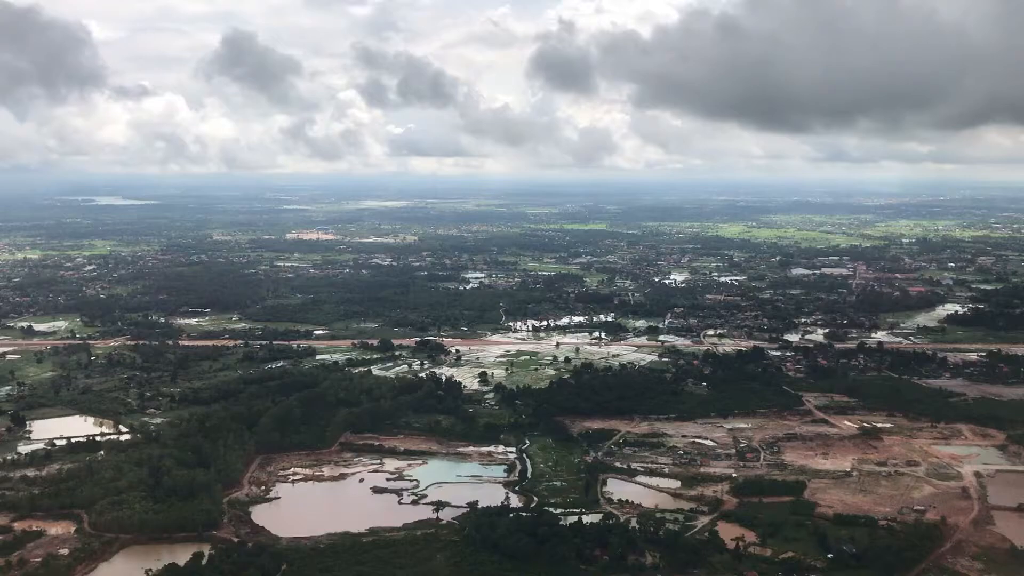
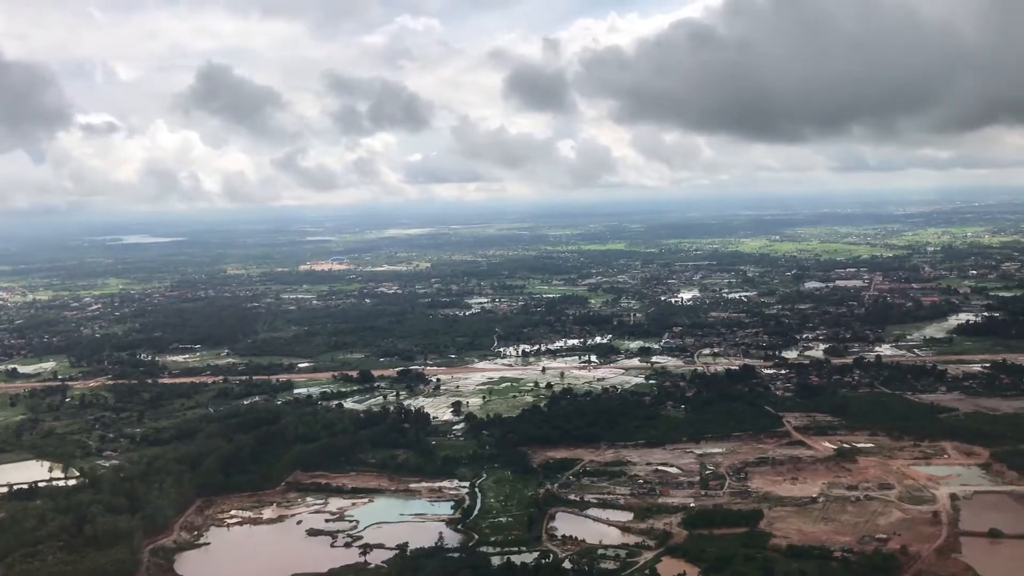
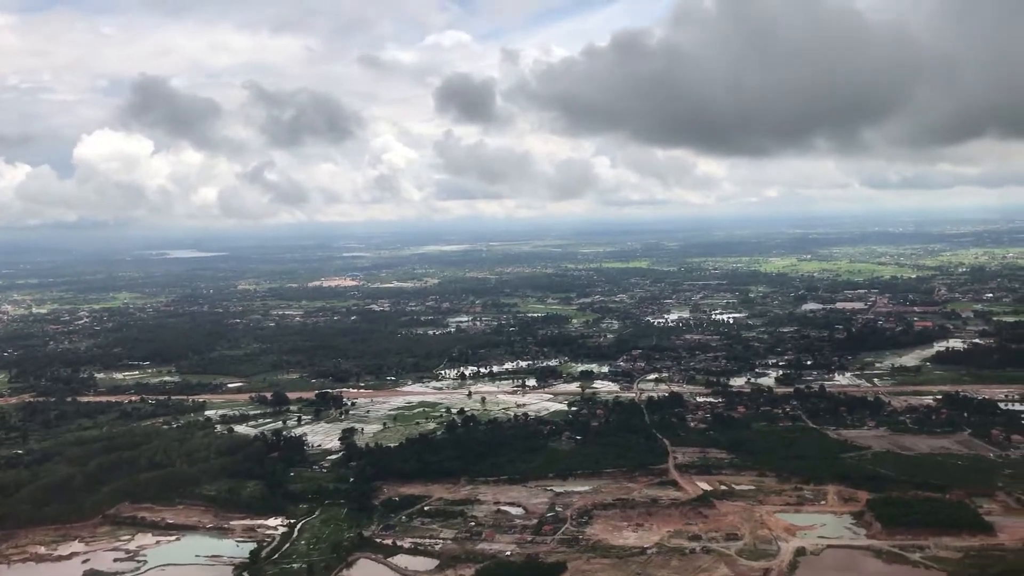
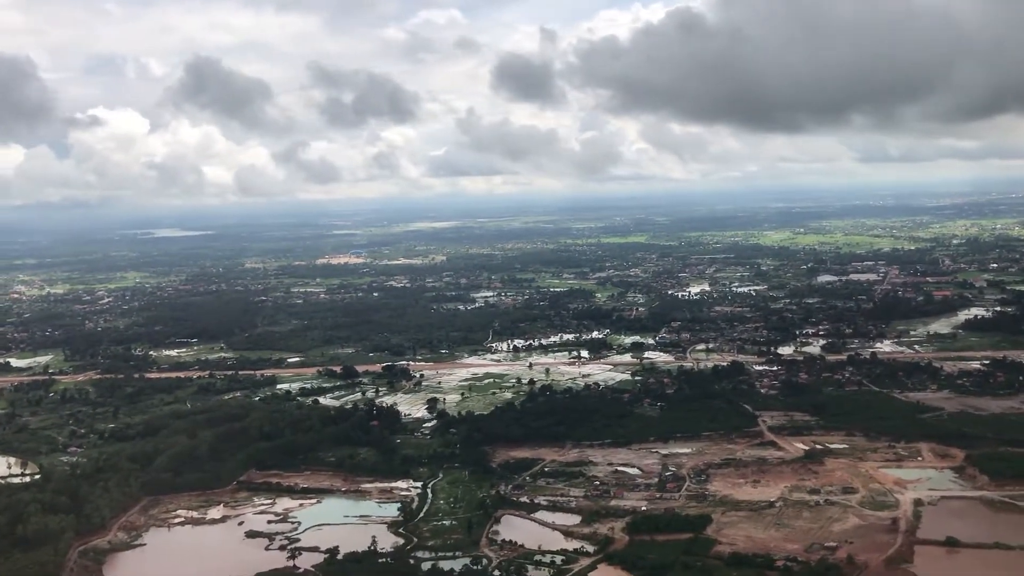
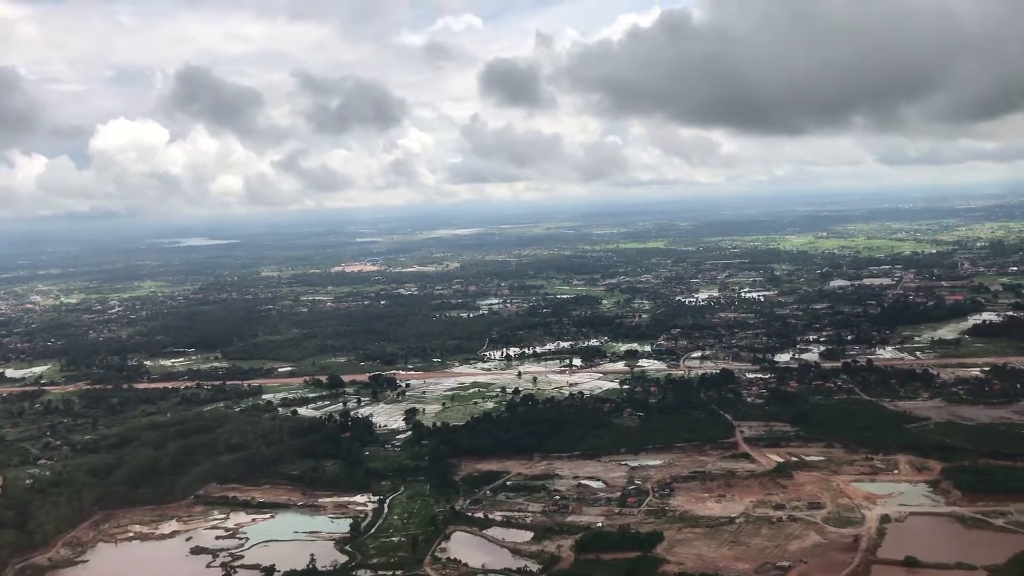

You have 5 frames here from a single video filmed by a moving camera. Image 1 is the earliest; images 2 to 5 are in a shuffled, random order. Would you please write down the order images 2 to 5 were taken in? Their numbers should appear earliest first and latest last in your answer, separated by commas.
2, 4, 5, 3
